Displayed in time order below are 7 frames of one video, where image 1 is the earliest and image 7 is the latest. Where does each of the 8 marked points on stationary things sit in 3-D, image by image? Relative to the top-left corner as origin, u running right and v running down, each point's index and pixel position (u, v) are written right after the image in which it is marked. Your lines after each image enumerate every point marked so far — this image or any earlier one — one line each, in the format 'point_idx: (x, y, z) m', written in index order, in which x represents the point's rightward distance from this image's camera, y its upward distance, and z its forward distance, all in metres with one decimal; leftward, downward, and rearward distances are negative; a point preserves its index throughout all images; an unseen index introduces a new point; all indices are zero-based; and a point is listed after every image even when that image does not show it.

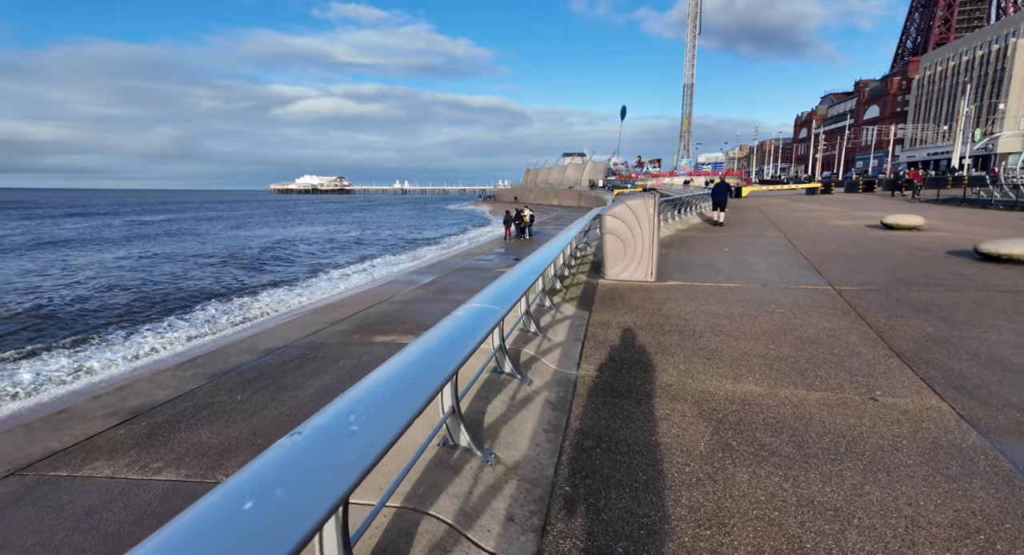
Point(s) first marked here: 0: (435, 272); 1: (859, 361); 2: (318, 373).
0: (-2.3, +0.2, +14.4) m
1: (+2.6, -0.6, +3.7) m
2: (-2.4, -1.2, +6.1) m
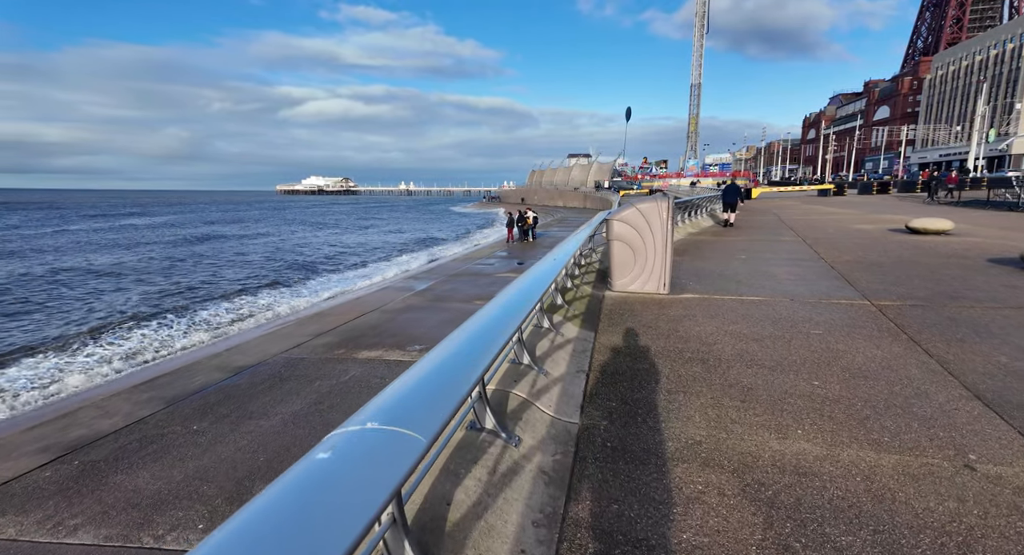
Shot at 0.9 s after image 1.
0: (-2.3, 0.0, +13.8) m
1: (+2.5, -0.8, +2.9) m
2: (-2.5, -1.3, +5.4) m
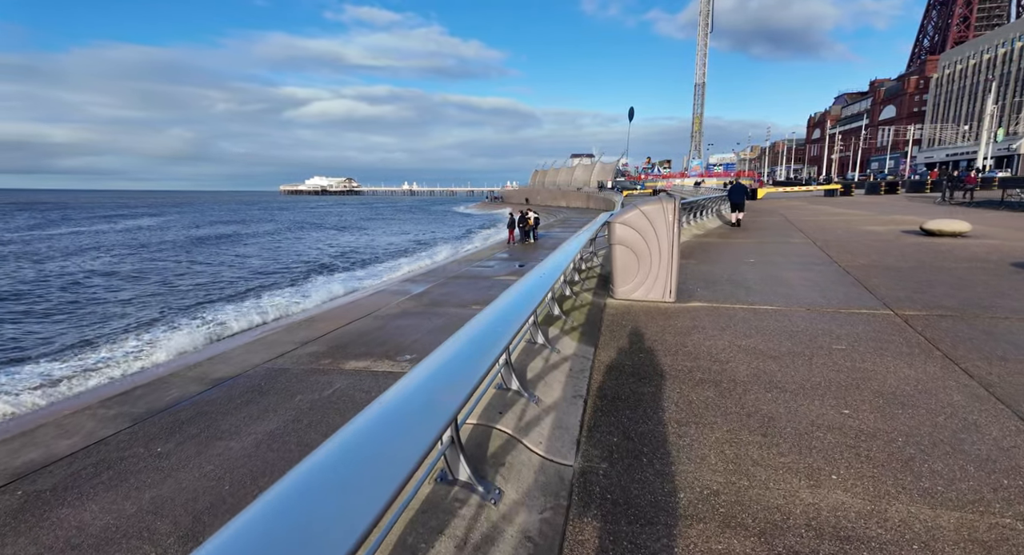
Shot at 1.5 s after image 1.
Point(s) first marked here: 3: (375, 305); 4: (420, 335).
0: (-2.3, -0.1, +13.4) m
1: (+2.5, -0.9, +2.5) m
2: (-2.5, -1.4, +5.1) m
3: (-2.9, -0.6, +10.4) m
4: (-1.5, -0.9, +8.0) m
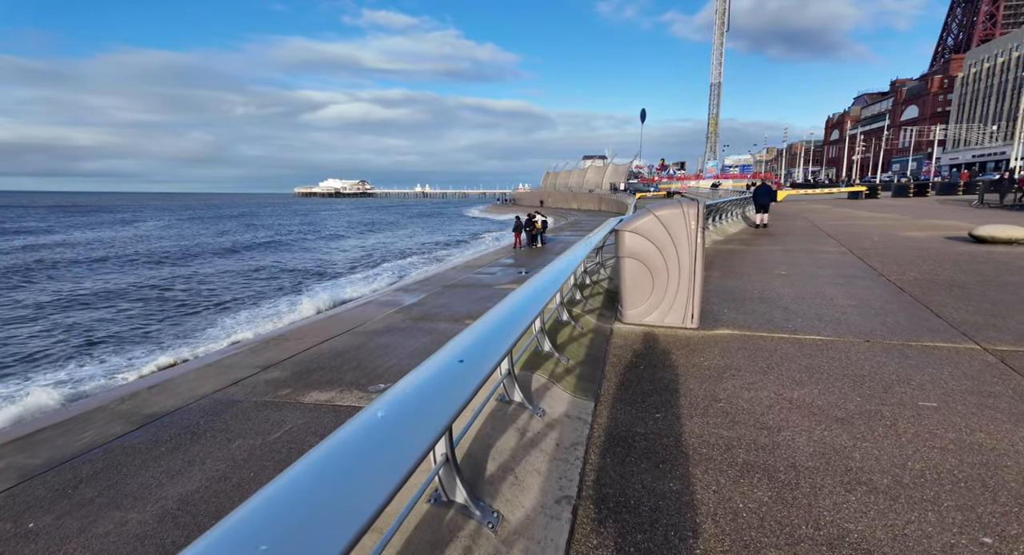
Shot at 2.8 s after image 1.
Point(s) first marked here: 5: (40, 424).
0: (-2.2, -0.3, +12.4) m
1: (+2.2, -1.1, +1.4) m
2: (-2.7, -1.6, +4.1) m
3: (-2.9, -0.8, +9.4) m
4: (-1.6, -1.1, +7.0) m
5: (-4.8, -1.5, +4.9) m
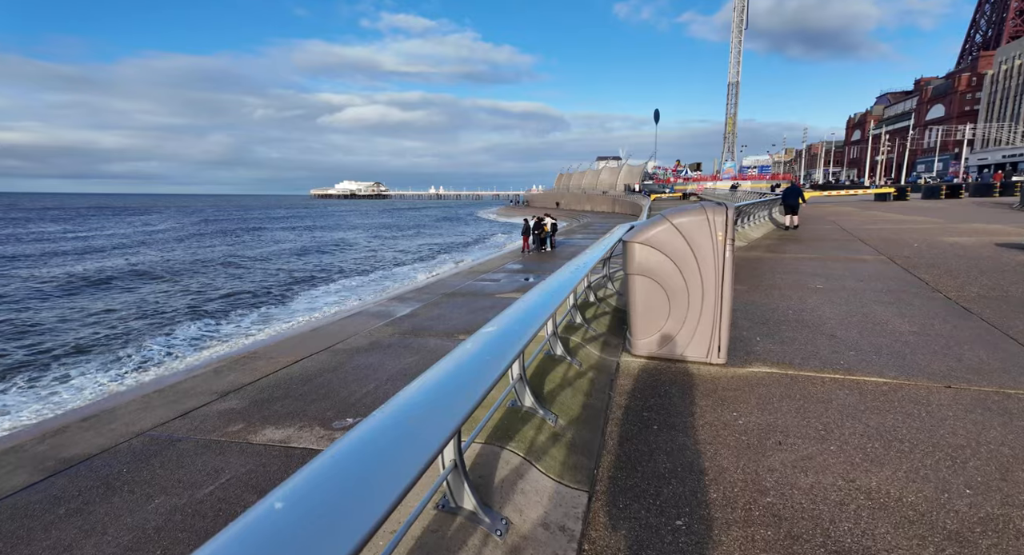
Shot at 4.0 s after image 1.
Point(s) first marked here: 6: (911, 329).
0: (-2.1, -0.5, +11.6) m
1: (+2.0, -1.2, +0.5) m
2: (-2.9, -1.8, +3.3) m
3: (-2.9, -1.0, +8.6) m
4: (-1.7, -1.3, +6.2) m
5: (-4.9, -1.6, +4.2) m
6: (+3.9, -0.5, +4.8) m
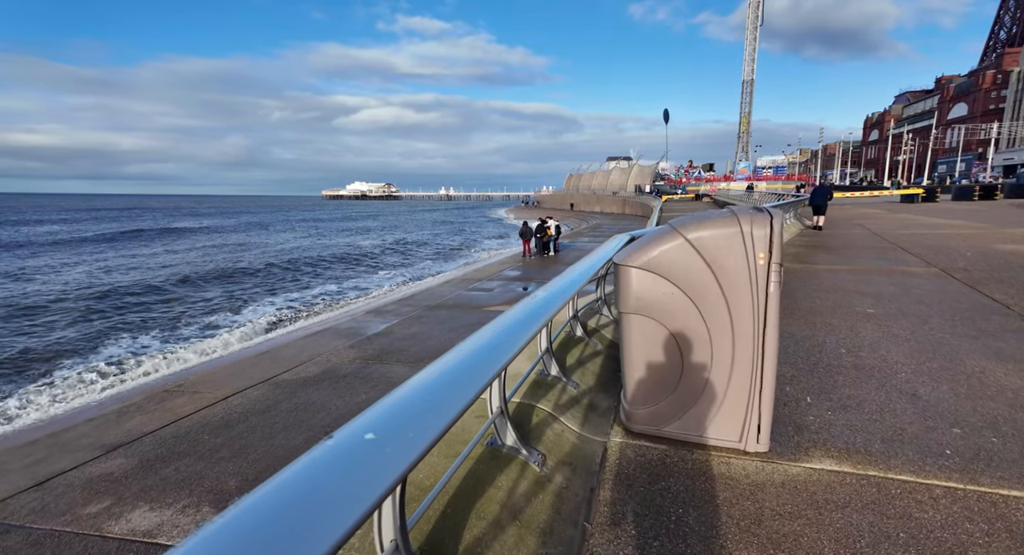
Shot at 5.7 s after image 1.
0: (-2.3, -0.7, +10.3) m
1: (+1.6, -1.5, -0.9) m
2: (-3.2, -2.0, +2.0) m
3: (-3.2, -1.2, +7.3) m
4: (-2.0, -1.5, +4.9) m
5: (-5.3, -1.8, +3.0) m
6: (+3.6, -0.7, +3.4) m
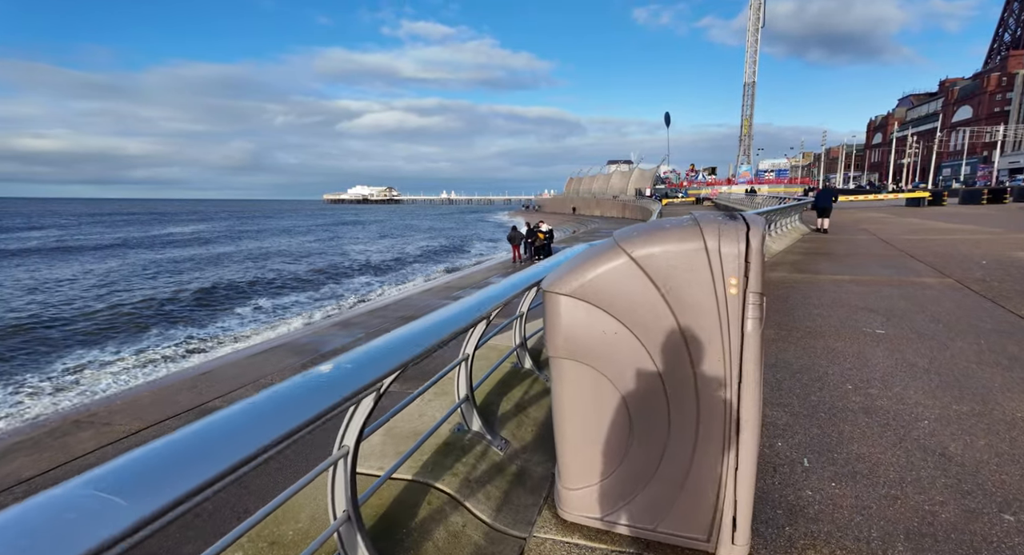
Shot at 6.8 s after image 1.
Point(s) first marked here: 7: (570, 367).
0: (-2.8, -0.9, +9.6) m
1: (+1.1, -1.6, -1.6) m
2: (-3.7, -2.1, +1.3) m
3: (-3.7, -1.4, +6.6) m
4: (-2.4, -1.7, +4.2) m
5: (-5.7, -2.0, +2.2) m
6: (+3.1, -0.9, +2.6) m
7: (+0.2, -0.4, +2.1) m
